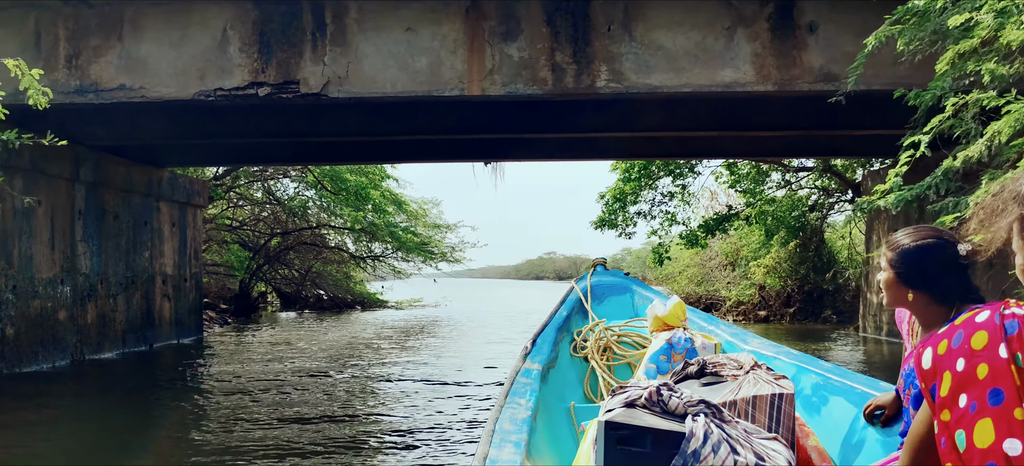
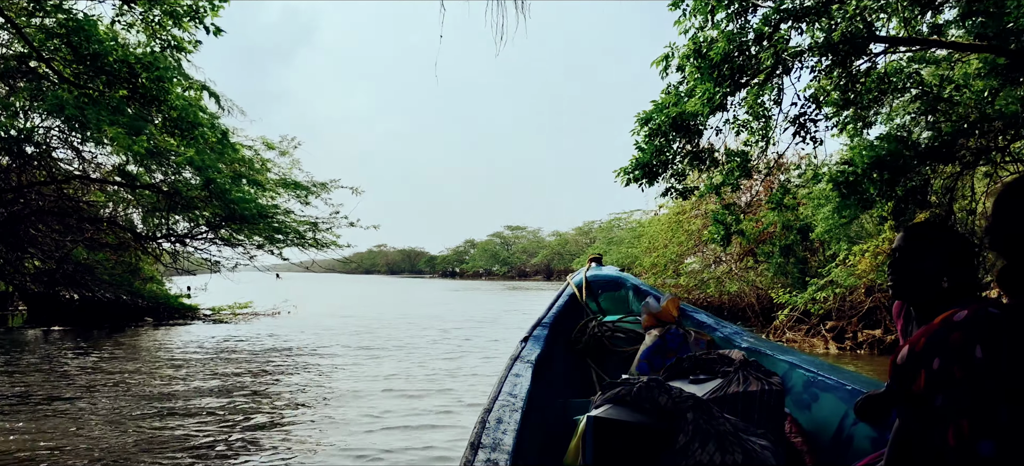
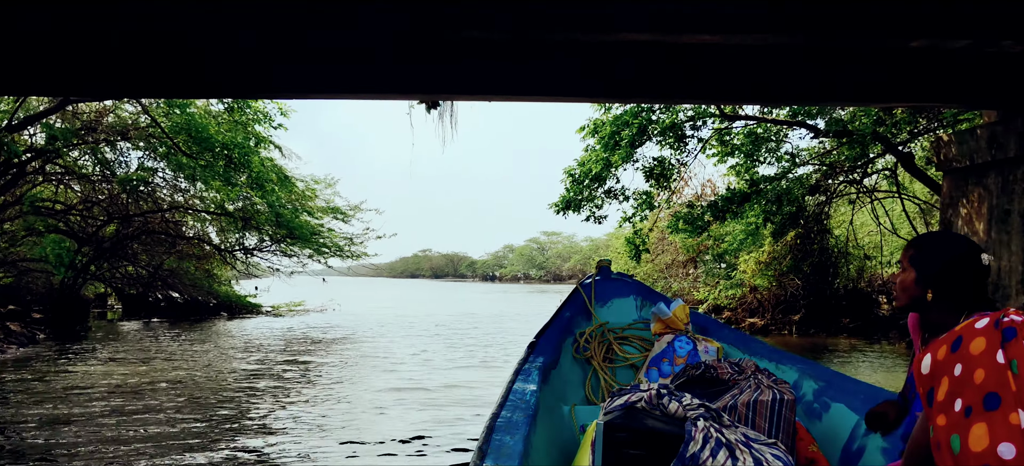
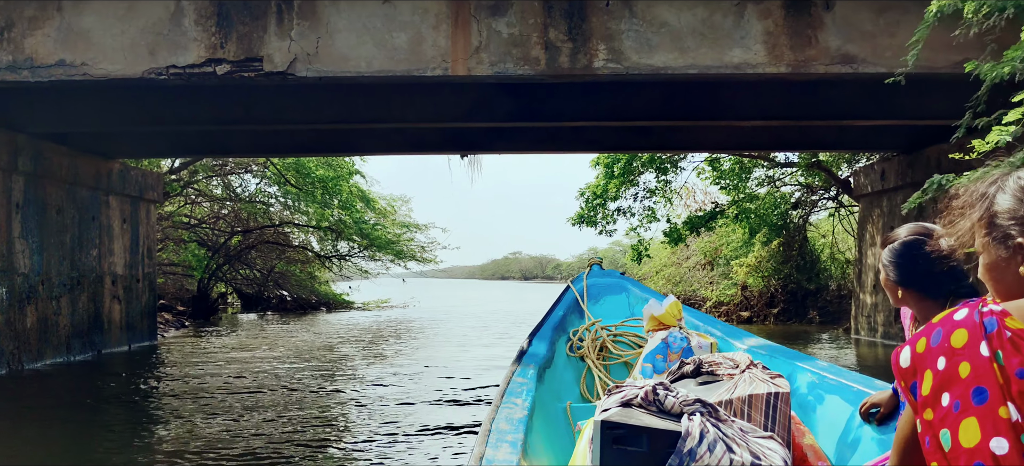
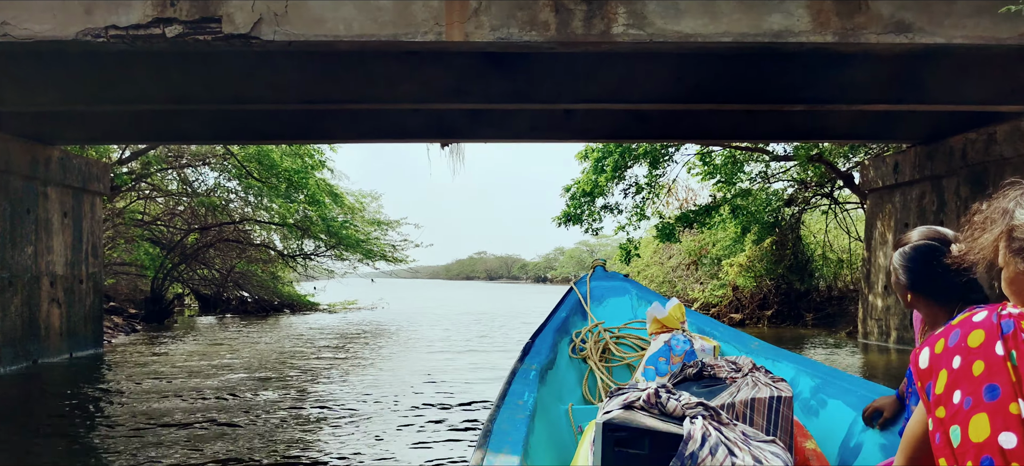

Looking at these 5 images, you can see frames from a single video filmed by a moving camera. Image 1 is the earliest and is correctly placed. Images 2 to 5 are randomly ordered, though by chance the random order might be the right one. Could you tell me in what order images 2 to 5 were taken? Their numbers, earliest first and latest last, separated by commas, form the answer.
4, 5, 3, 2
